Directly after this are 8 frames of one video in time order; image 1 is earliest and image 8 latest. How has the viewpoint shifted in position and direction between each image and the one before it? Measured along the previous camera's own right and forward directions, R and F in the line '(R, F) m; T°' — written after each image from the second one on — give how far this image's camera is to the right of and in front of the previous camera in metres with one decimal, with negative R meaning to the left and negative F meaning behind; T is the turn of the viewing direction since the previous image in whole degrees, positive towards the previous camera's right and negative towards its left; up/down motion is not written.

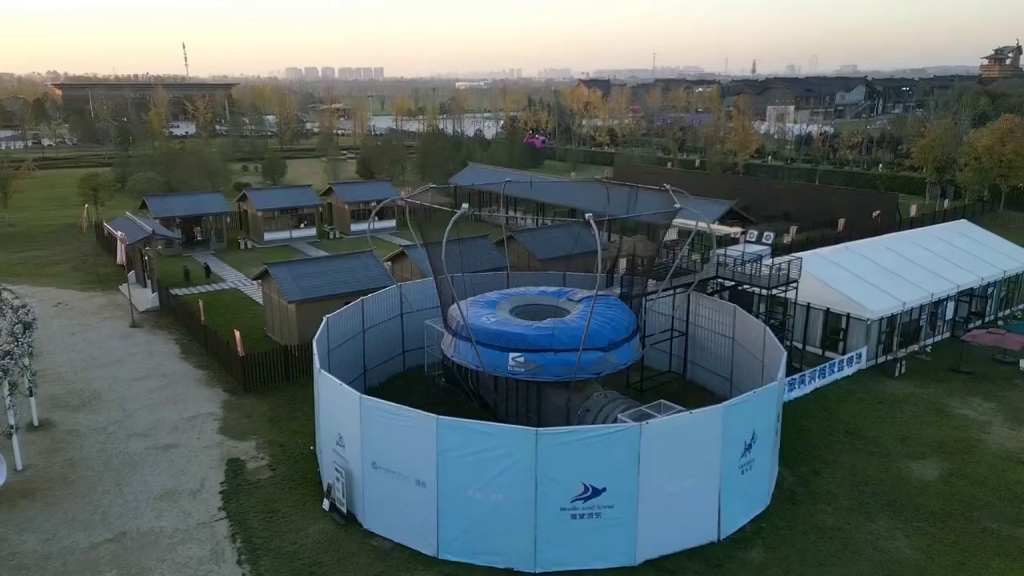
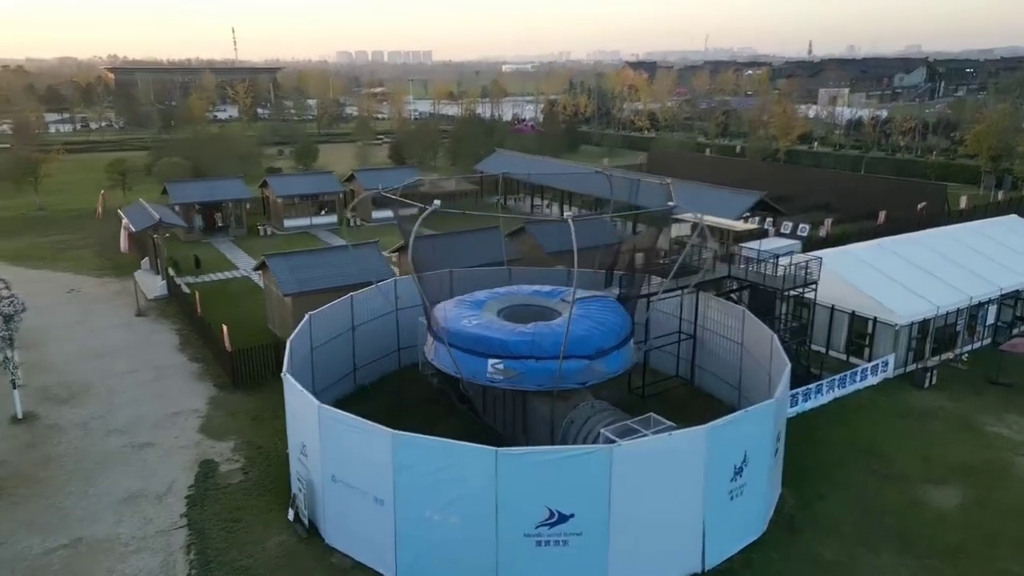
(+1.4, +1.2) m; -4°
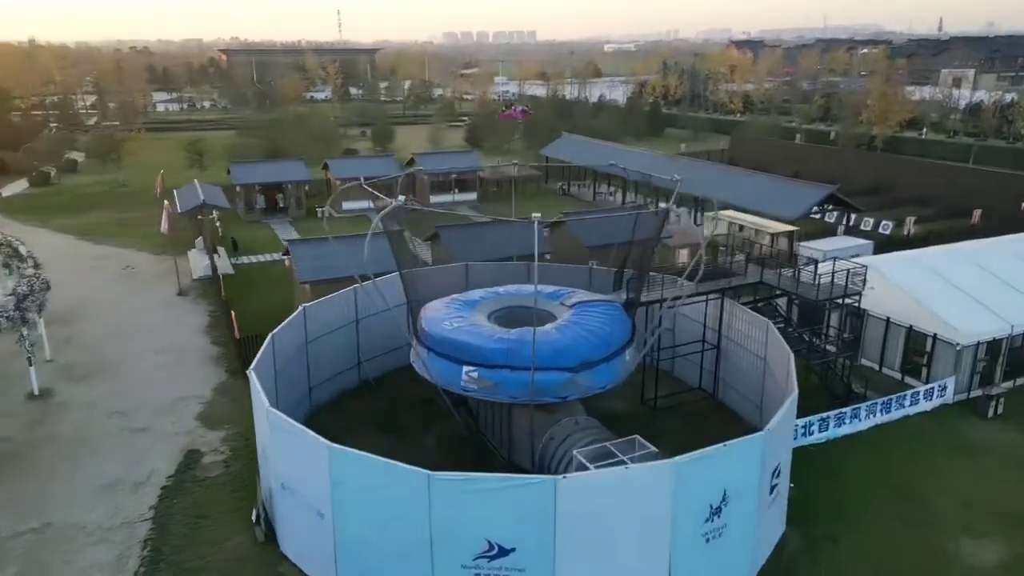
(+2.3, +1.3) m; -7°
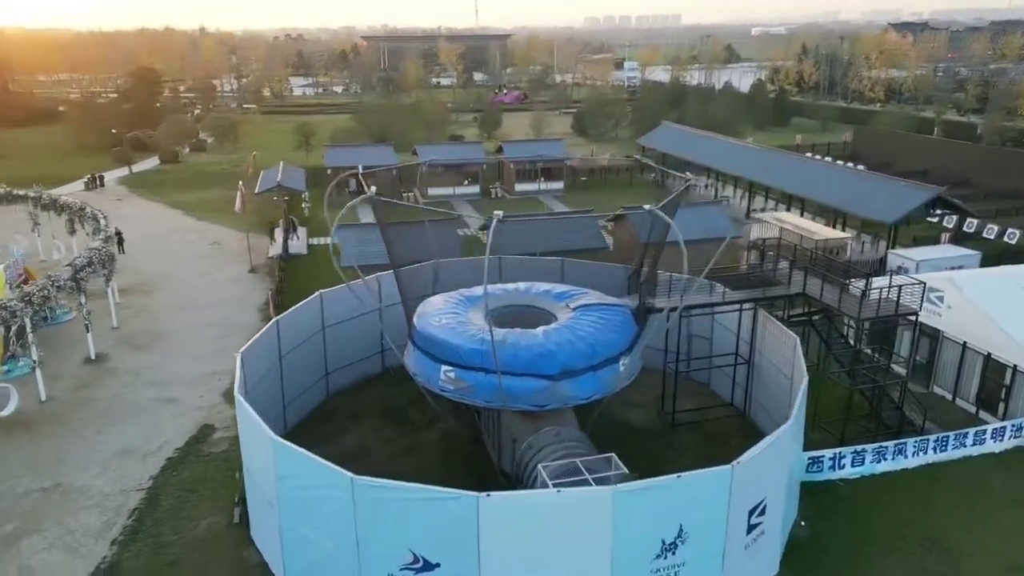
(+2.8, +1.0) m; -10°
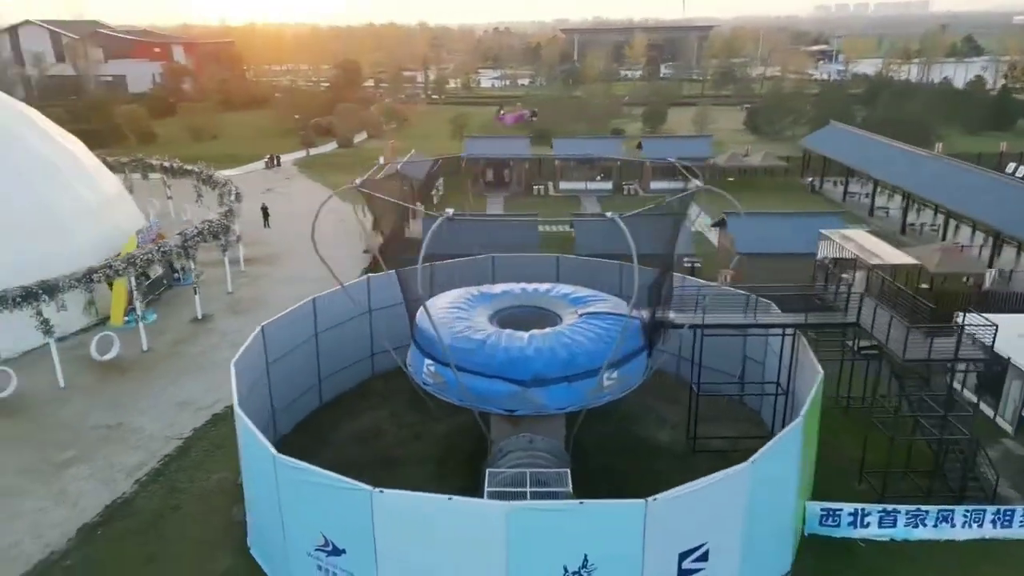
(+3.8, +0.8) m; -15°
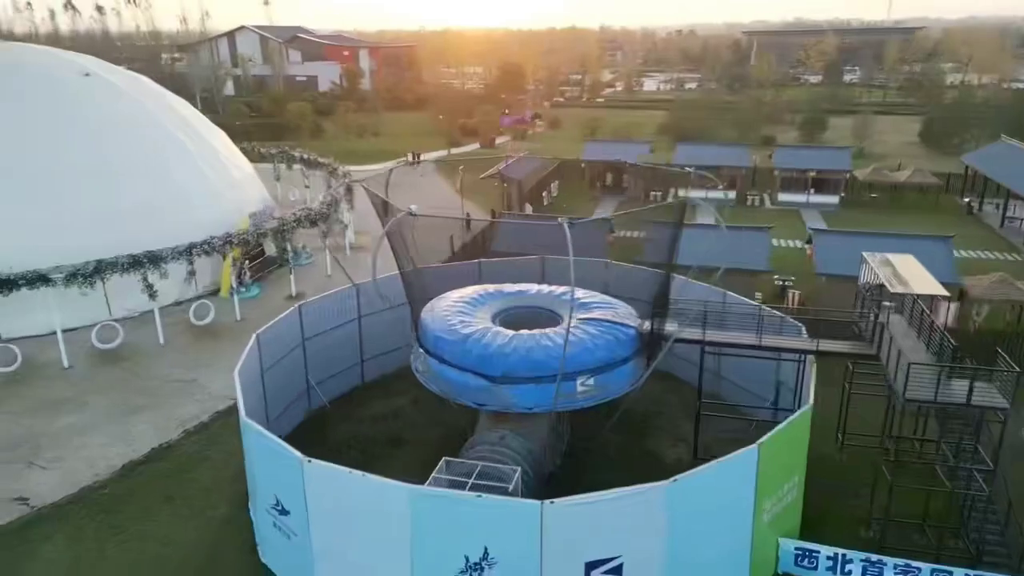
(+3.5, 0.0) m; -13°
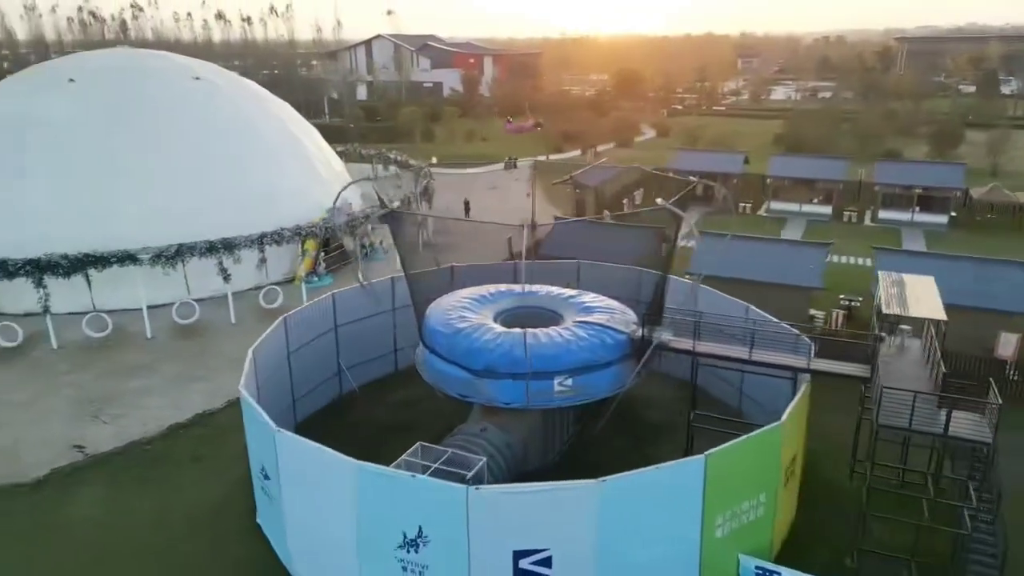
(+2.7, -0.3) m; -10°
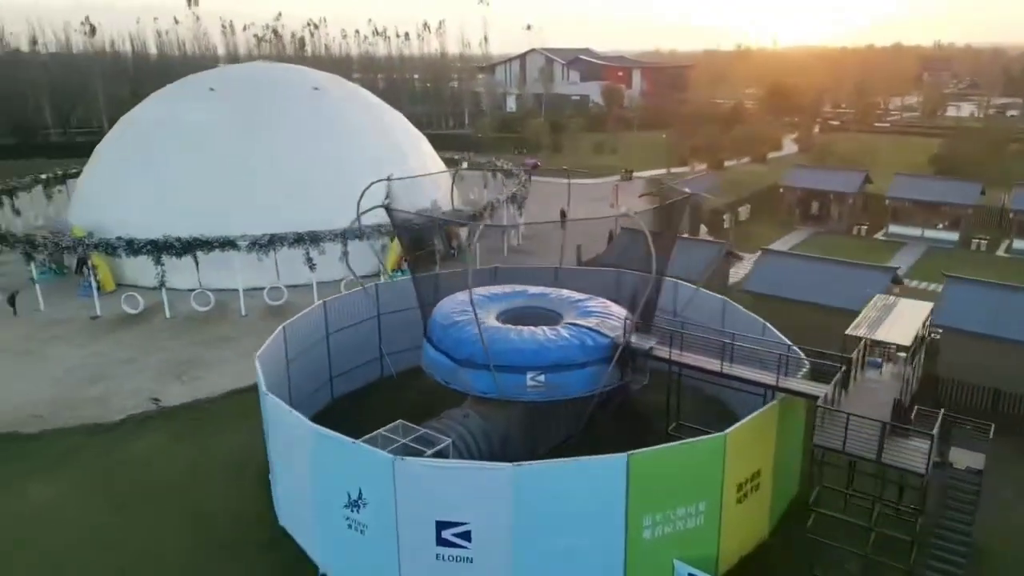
(+3.5, -0.5) m; -12°
